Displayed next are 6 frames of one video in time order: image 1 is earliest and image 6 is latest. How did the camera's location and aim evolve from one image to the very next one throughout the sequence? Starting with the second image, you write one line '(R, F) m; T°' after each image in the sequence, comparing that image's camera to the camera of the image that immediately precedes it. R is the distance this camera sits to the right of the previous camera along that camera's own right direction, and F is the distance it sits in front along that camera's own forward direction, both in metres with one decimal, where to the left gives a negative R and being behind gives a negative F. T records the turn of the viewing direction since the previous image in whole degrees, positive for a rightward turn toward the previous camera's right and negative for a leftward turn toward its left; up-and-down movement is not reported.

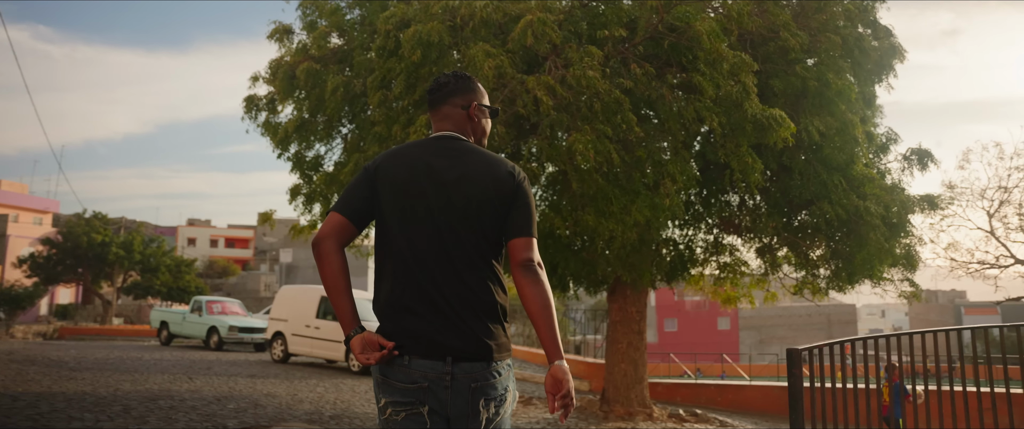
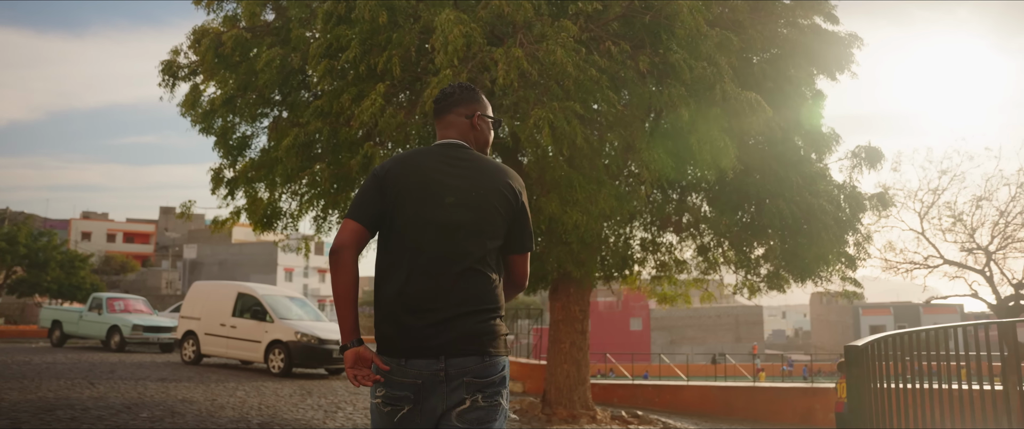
(-0.6, +0.8) m; +6°
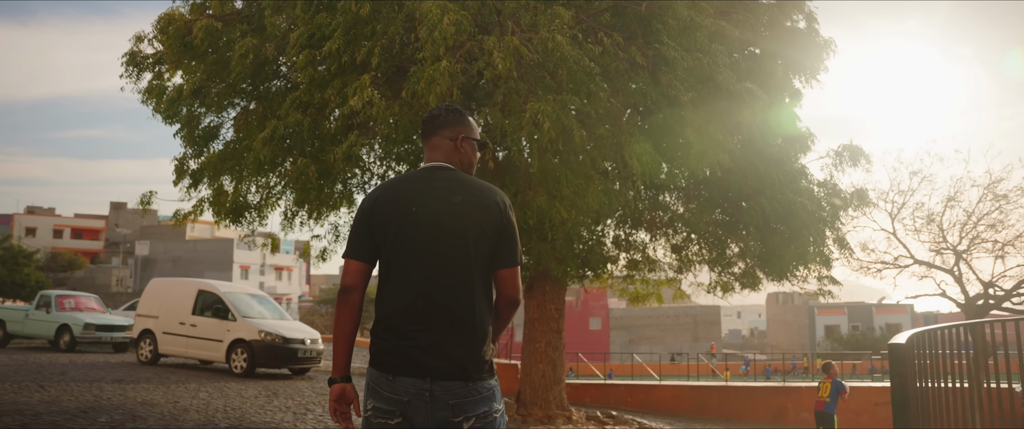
(-0.3, +0.4) m; +3°
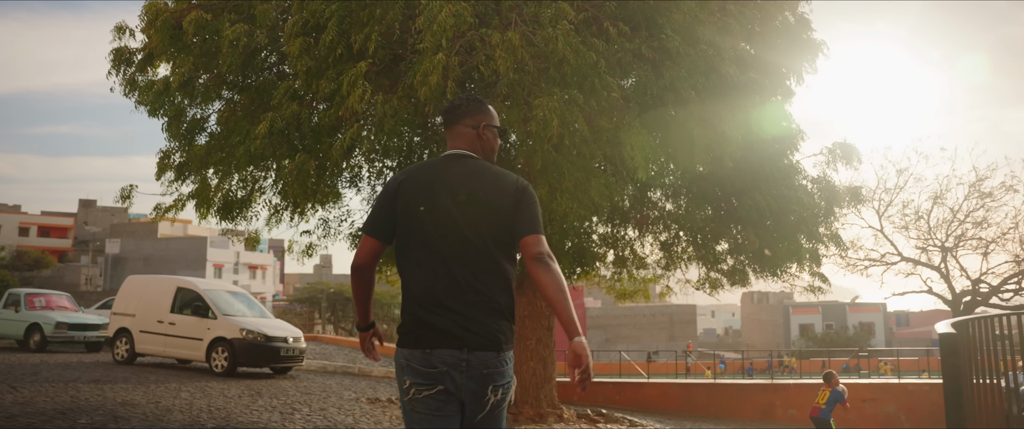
(-0.3, +0.2) m; +2°
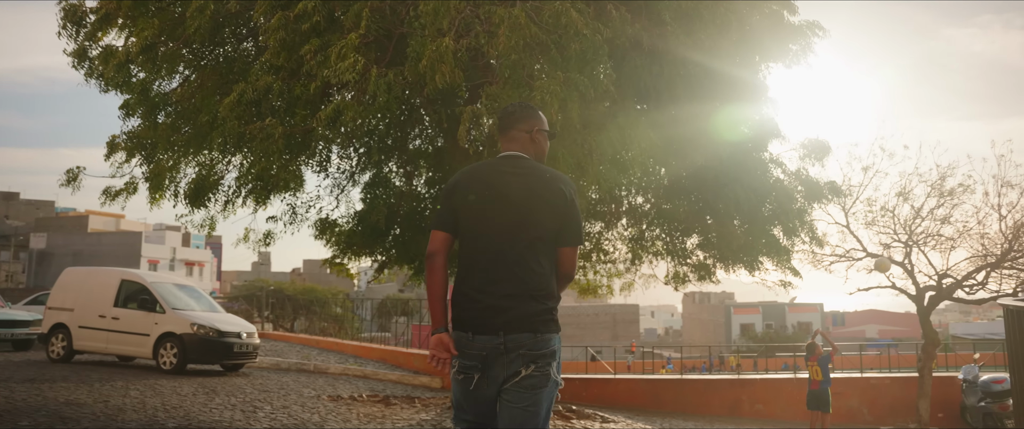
(-0.6, +0.5) m; +4°
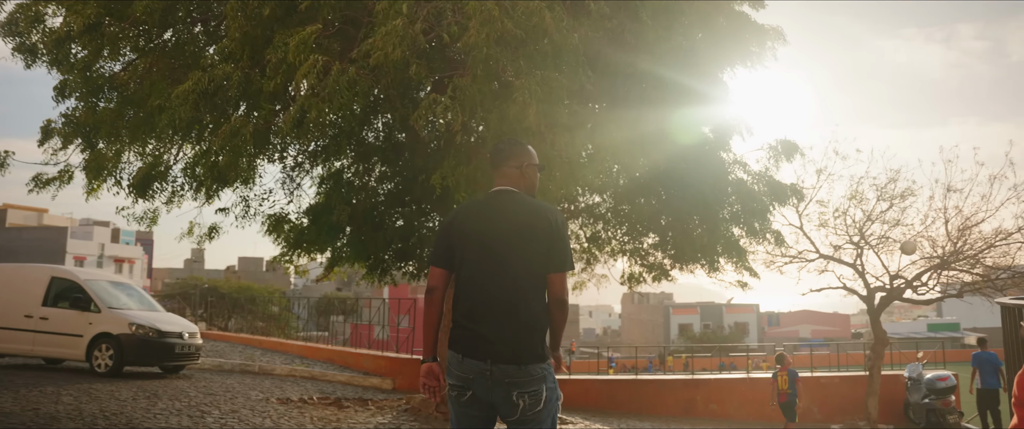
(-0.4, +0.4) m; +5°
